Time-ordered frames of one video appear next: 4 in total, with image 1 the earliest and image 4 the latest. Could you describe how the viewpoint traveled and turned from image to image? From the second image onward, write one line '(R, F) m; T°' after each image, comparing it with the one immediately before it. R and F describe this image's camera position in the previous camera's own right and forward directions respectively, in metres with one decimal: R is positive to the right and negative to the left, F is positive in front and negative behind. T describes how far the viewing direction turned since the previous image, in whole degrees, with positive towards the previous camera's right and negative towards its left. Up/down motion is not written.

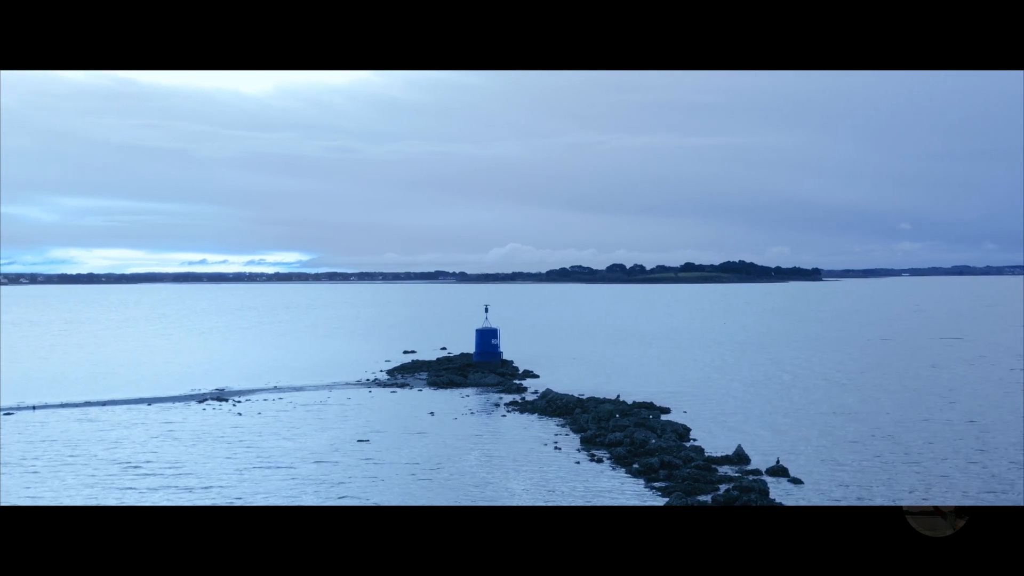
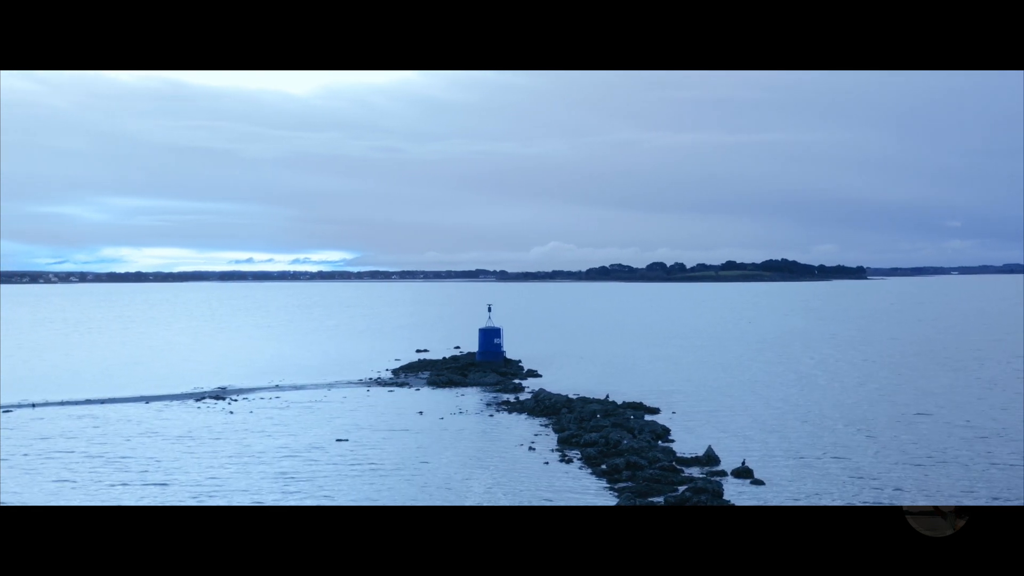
(+0.6, -0.1) m; -1°
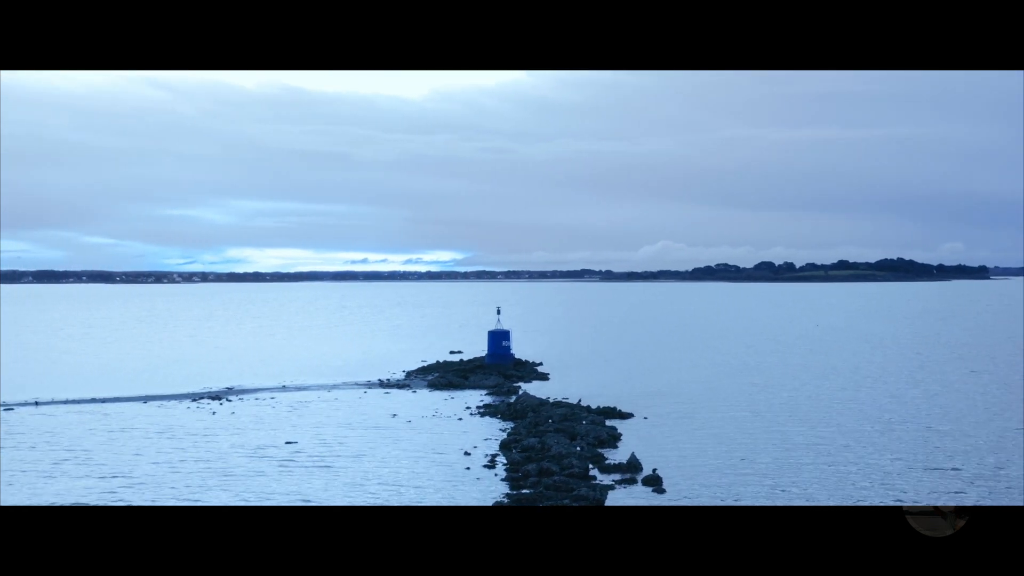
(+1.6, -0.1) m; -3°
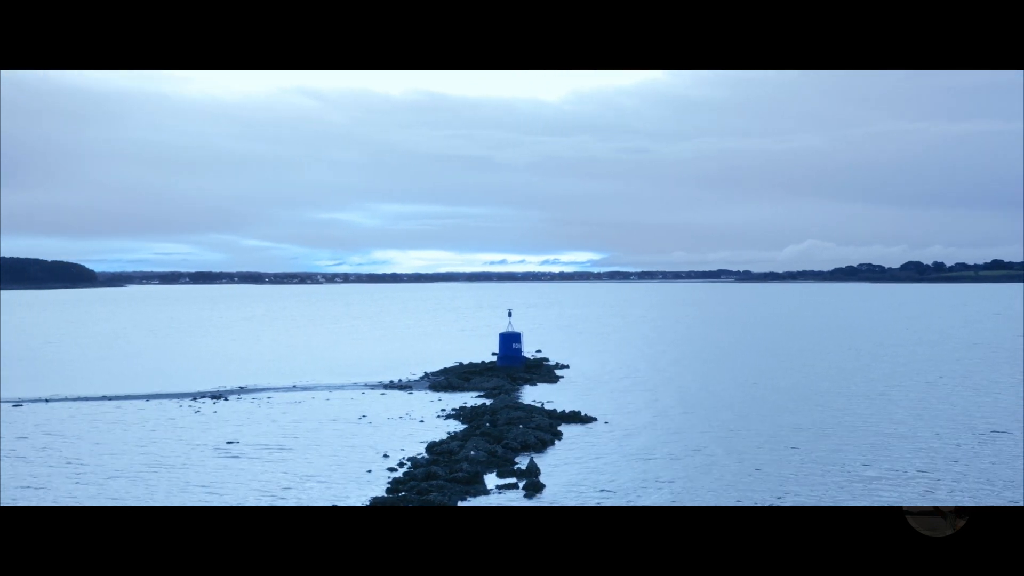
(+2.1, 0.0) m; -4°
